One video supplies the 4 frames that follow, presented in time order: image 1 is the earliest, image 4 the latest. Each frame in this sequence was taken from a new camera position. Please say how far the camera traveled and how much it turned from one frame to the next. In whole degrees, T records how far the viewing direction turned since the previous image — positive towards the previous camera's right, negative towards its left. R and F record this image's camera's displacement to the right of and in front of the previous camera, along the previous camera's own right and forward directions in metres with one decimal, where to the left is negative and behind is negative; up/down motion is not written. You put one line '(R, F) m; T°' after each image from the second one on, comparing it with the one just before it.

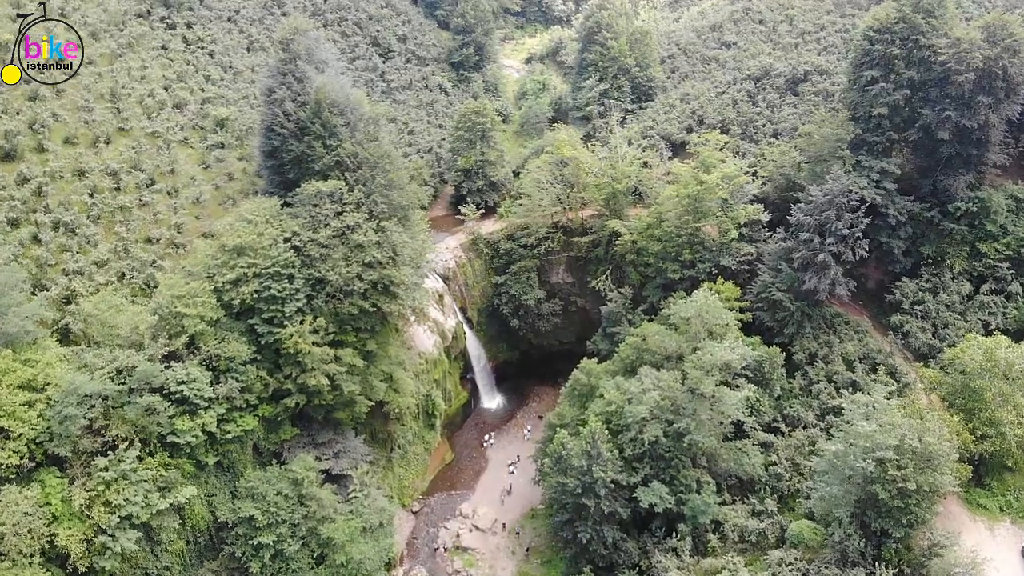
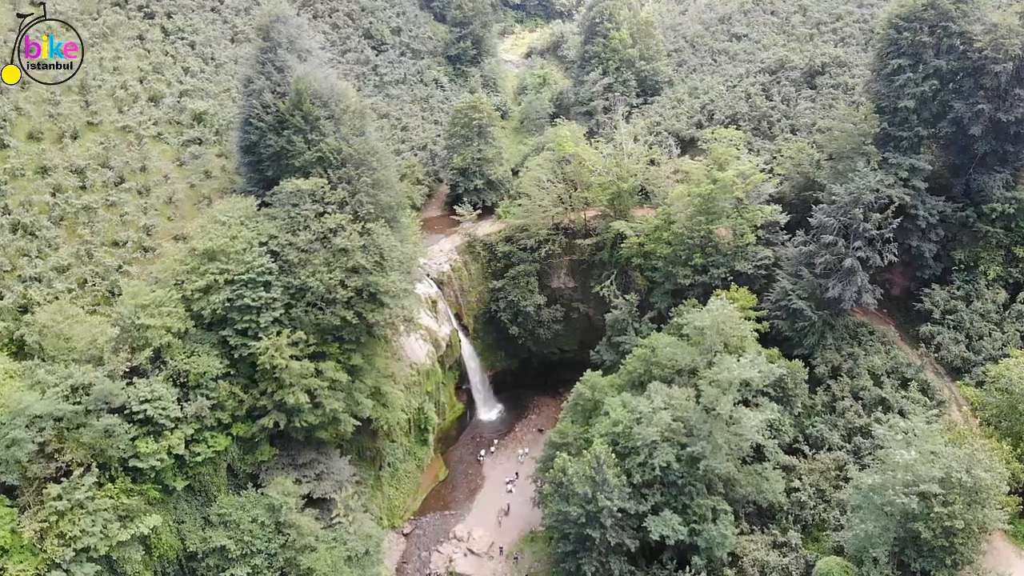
(+0.1, +2.4) m; 0°
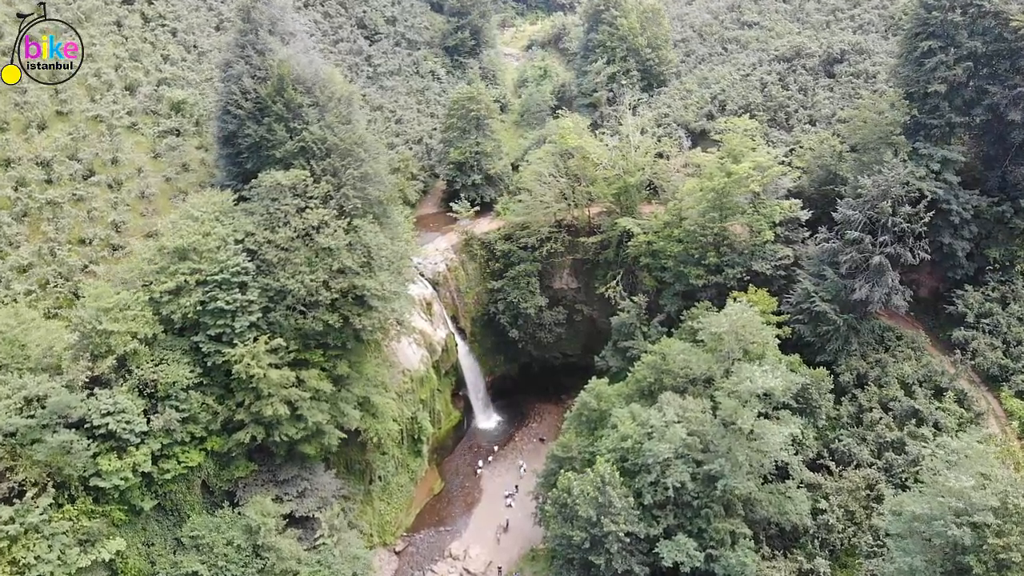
(+0.1, +2.1) m; 0°
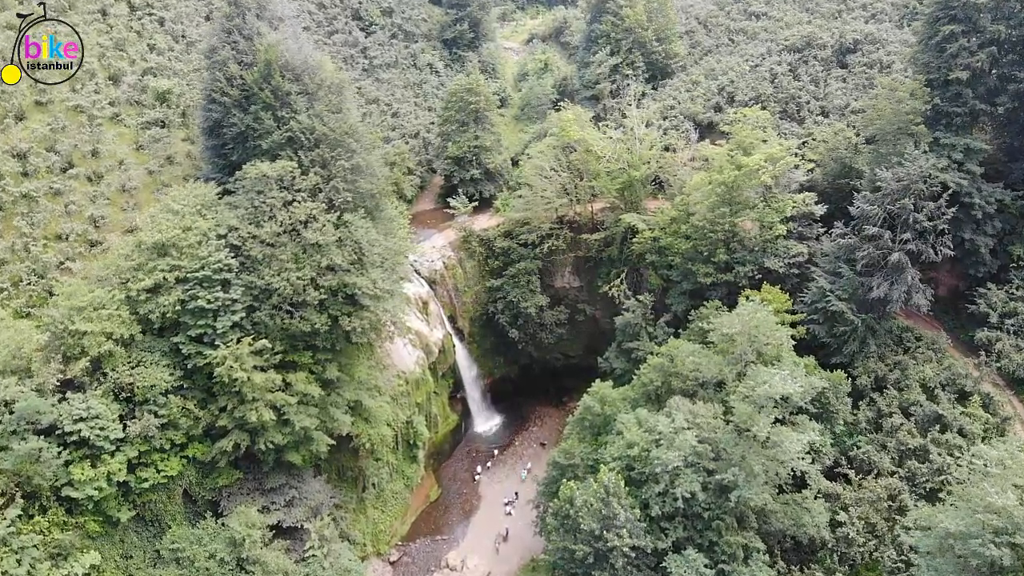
(+0.1, +1.3) m; 0°
